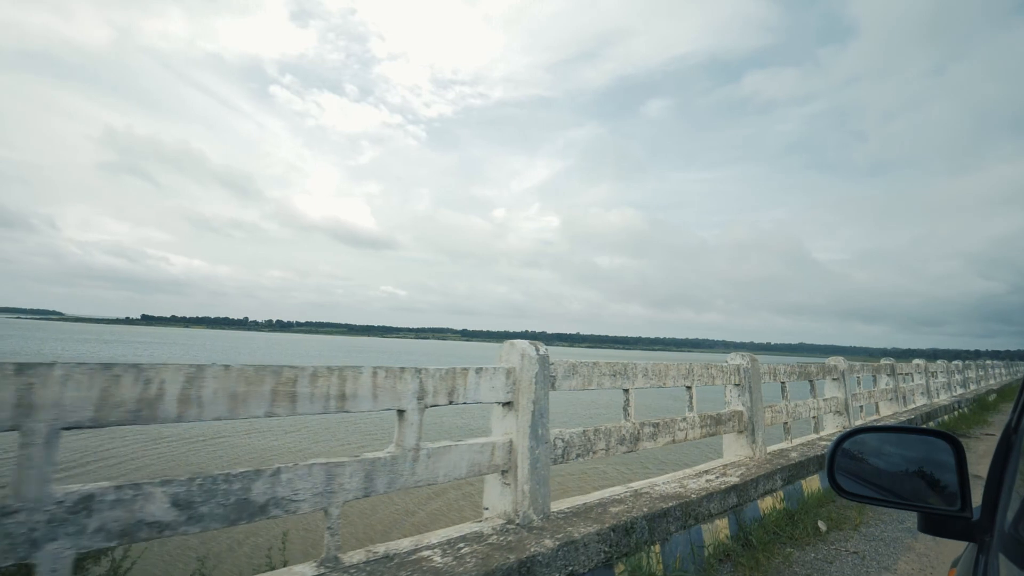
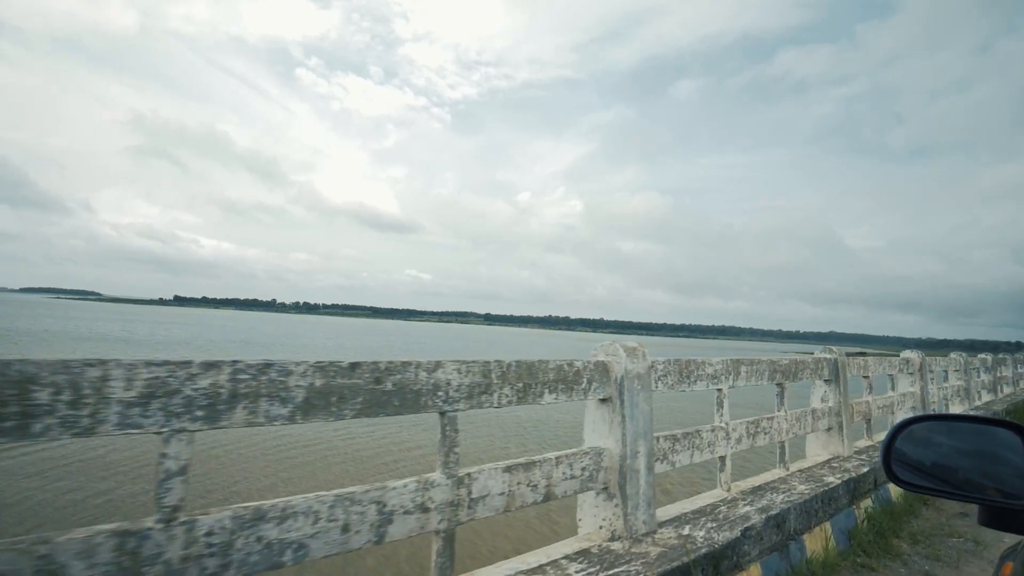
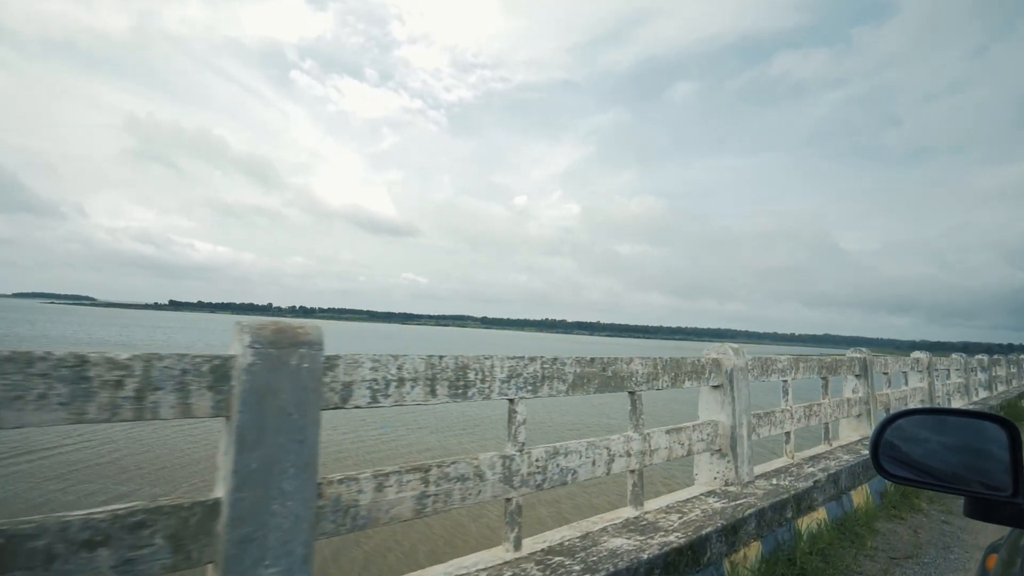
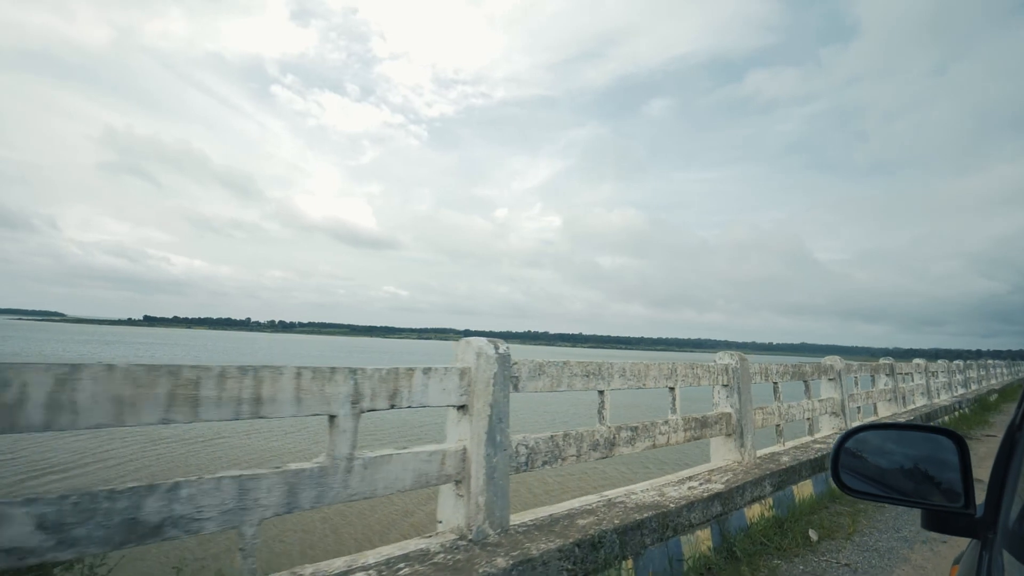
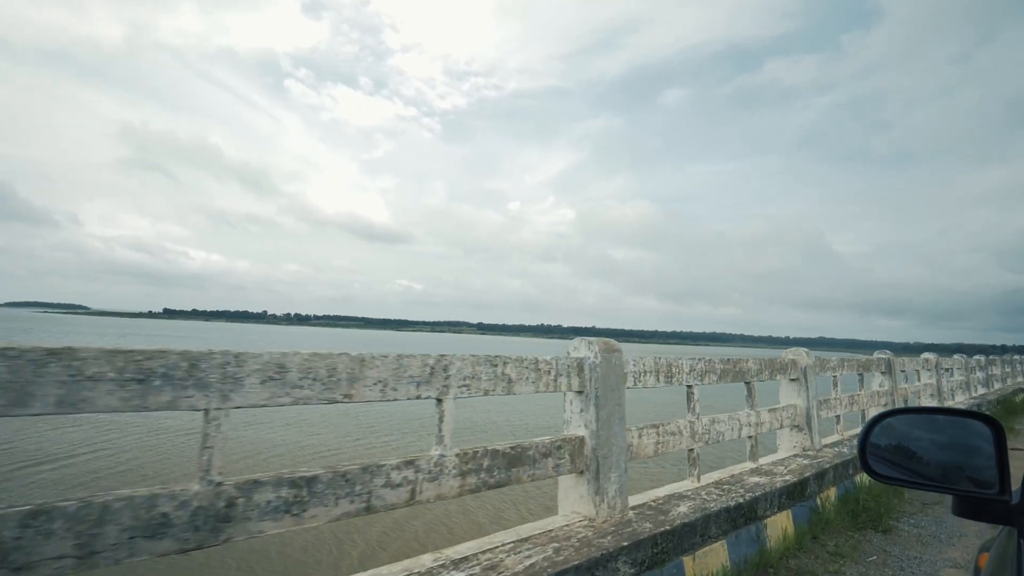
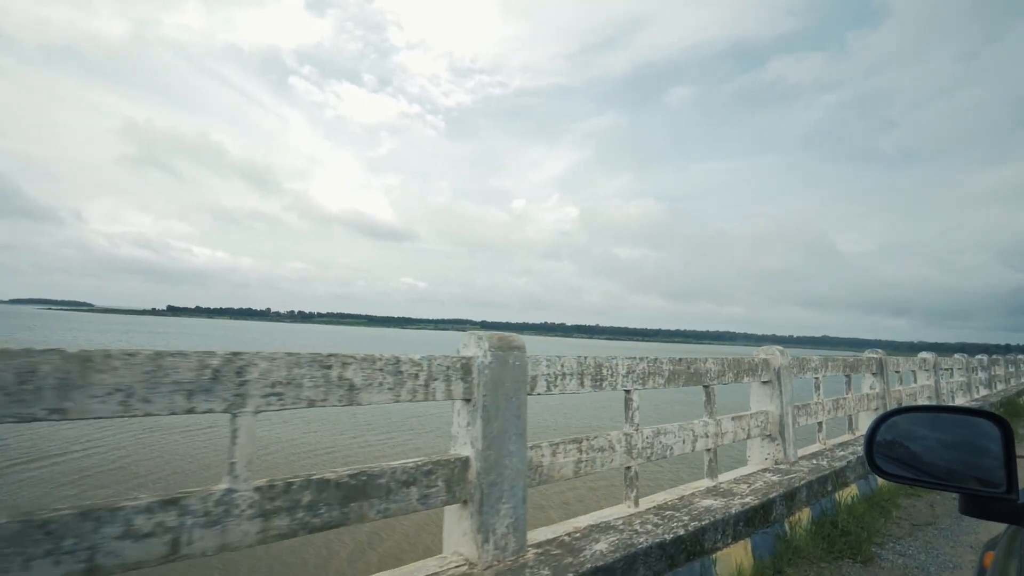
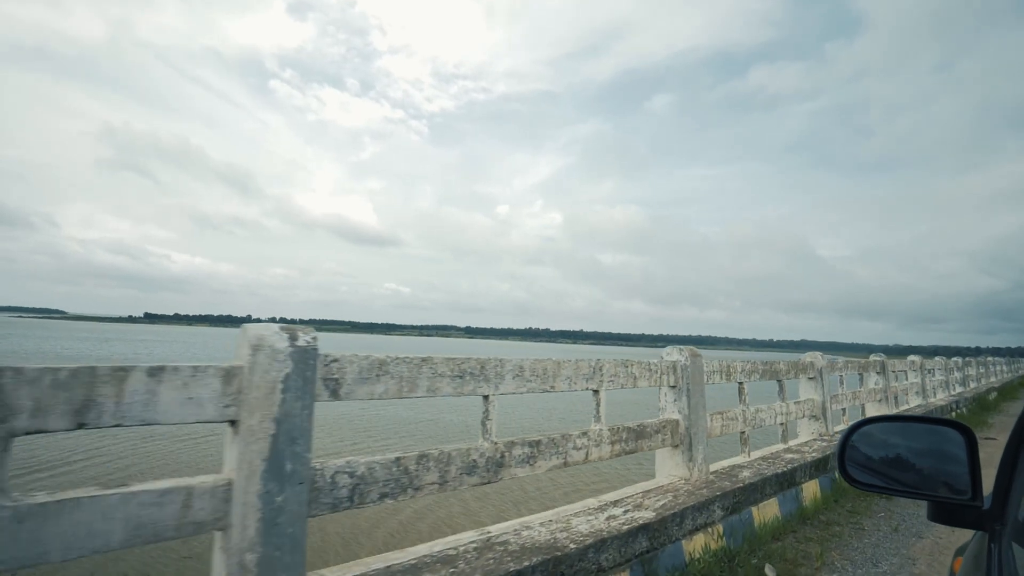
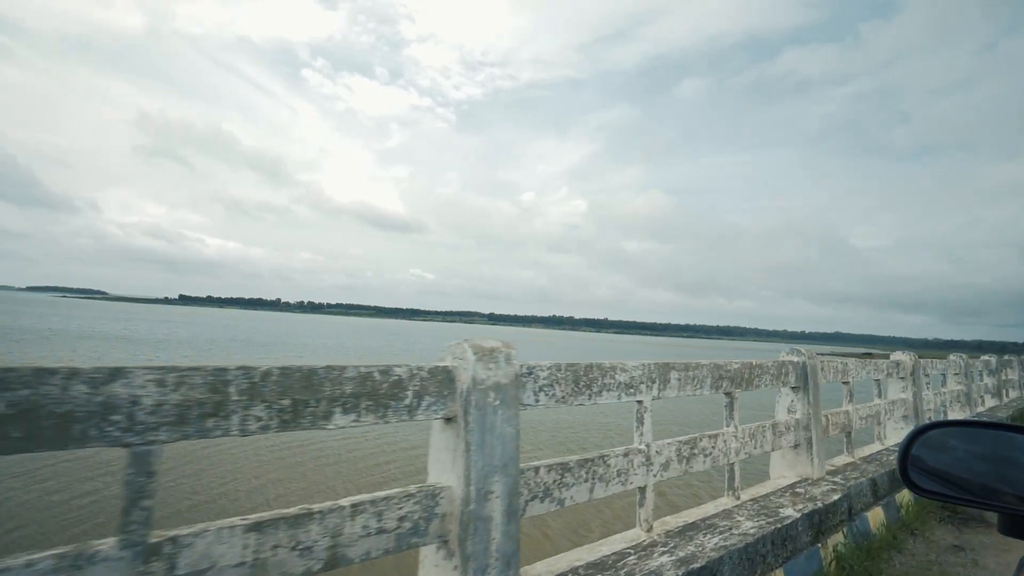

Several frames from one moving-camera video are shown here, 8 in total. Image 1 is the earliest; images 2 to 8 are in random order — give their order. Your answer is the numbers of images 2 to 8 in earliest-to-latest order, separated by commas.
4, 7, 5, 6, 3, 2, 8
